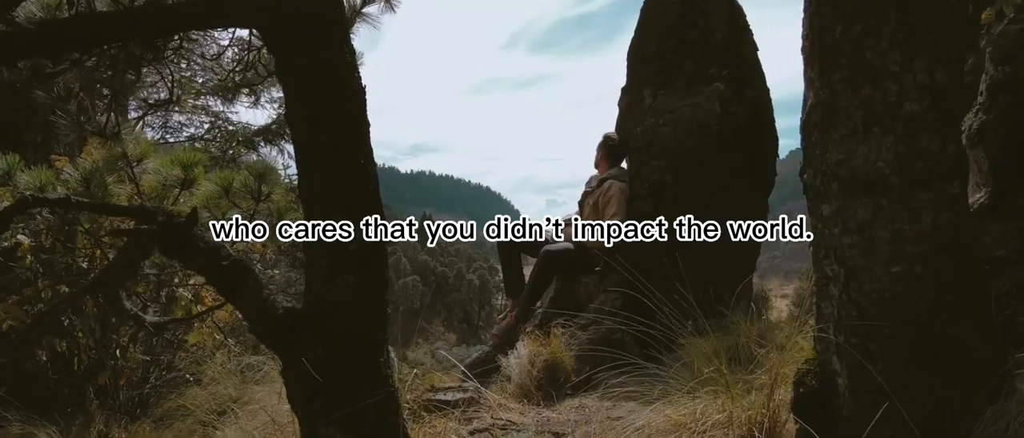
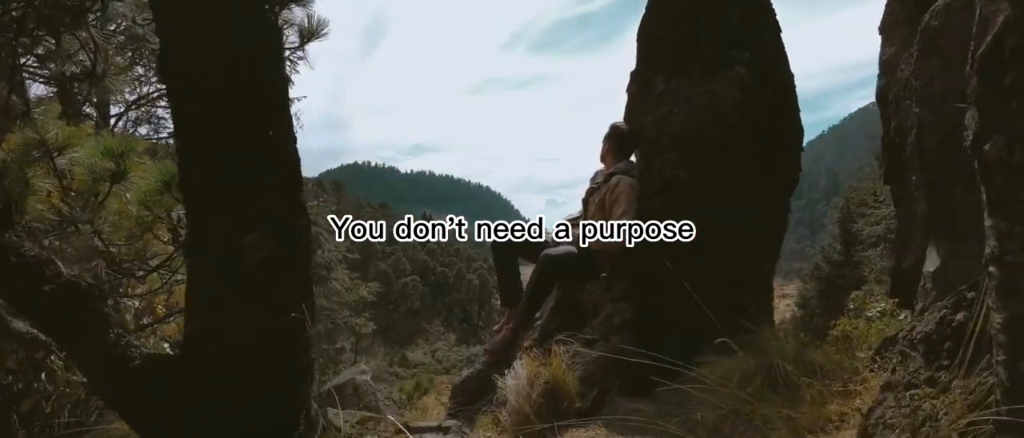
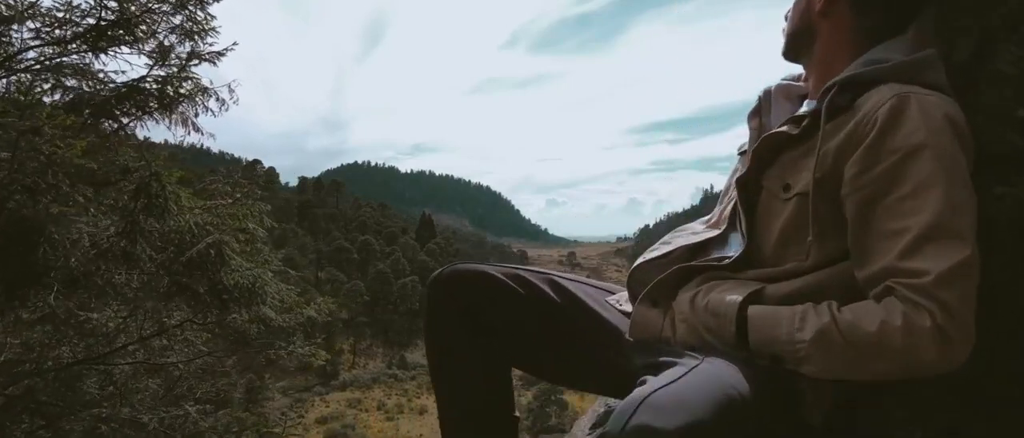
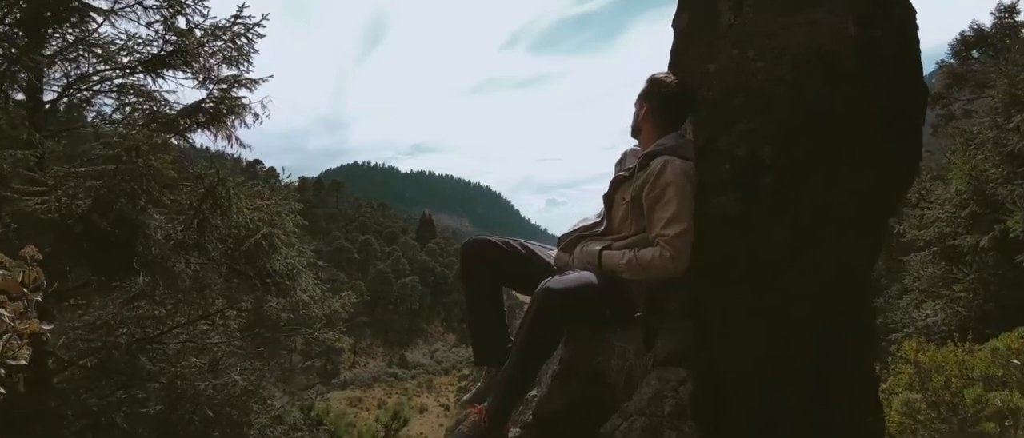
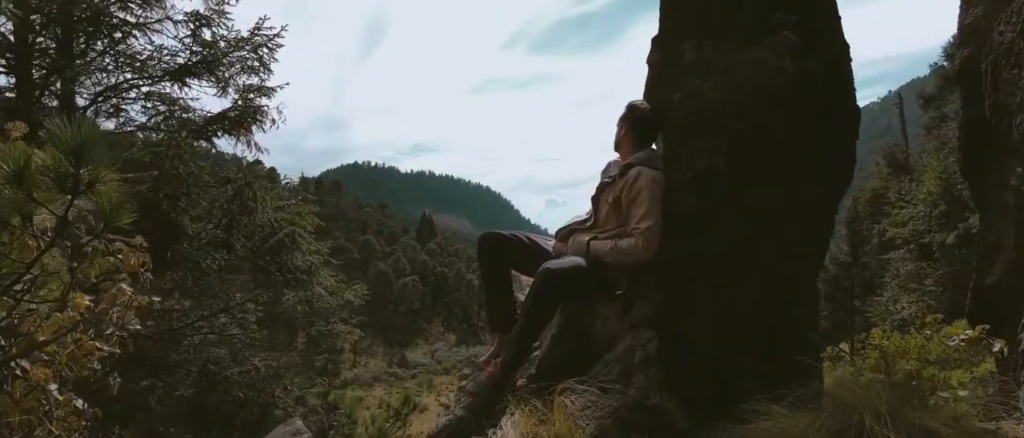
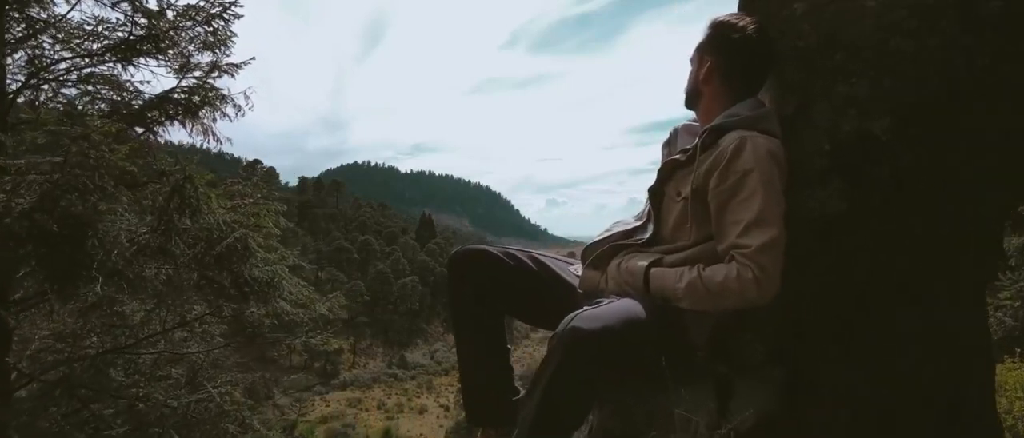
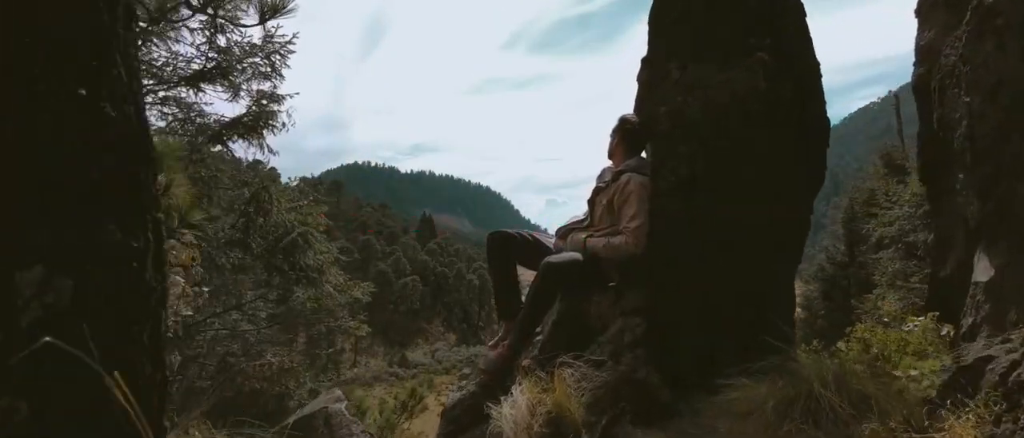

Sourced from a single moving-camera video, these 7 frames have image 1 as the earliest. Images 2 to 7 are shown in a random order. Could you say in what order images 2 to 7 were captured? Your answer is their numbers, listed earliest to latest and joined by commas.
2, 7, 5, 4, 6, 3
